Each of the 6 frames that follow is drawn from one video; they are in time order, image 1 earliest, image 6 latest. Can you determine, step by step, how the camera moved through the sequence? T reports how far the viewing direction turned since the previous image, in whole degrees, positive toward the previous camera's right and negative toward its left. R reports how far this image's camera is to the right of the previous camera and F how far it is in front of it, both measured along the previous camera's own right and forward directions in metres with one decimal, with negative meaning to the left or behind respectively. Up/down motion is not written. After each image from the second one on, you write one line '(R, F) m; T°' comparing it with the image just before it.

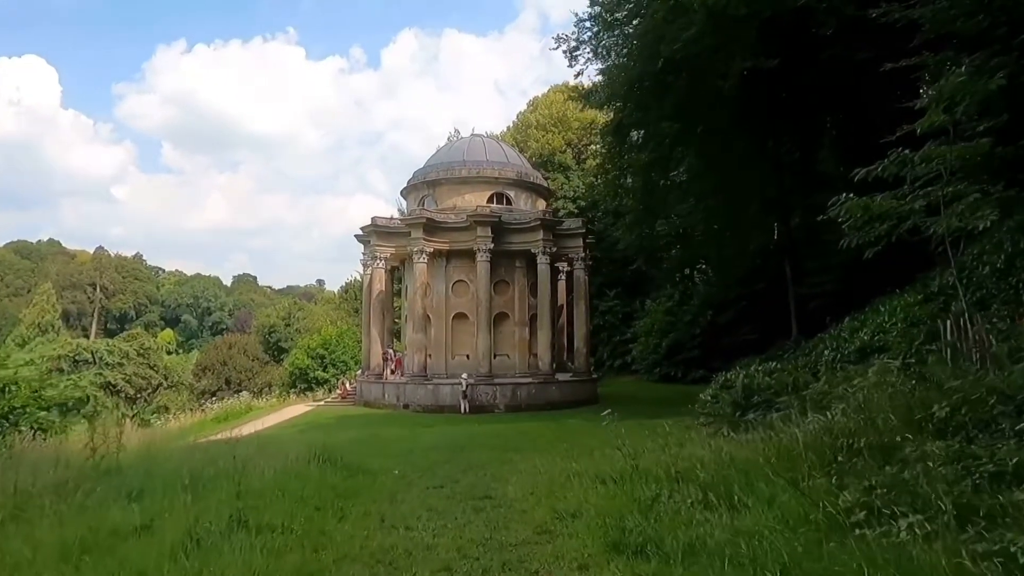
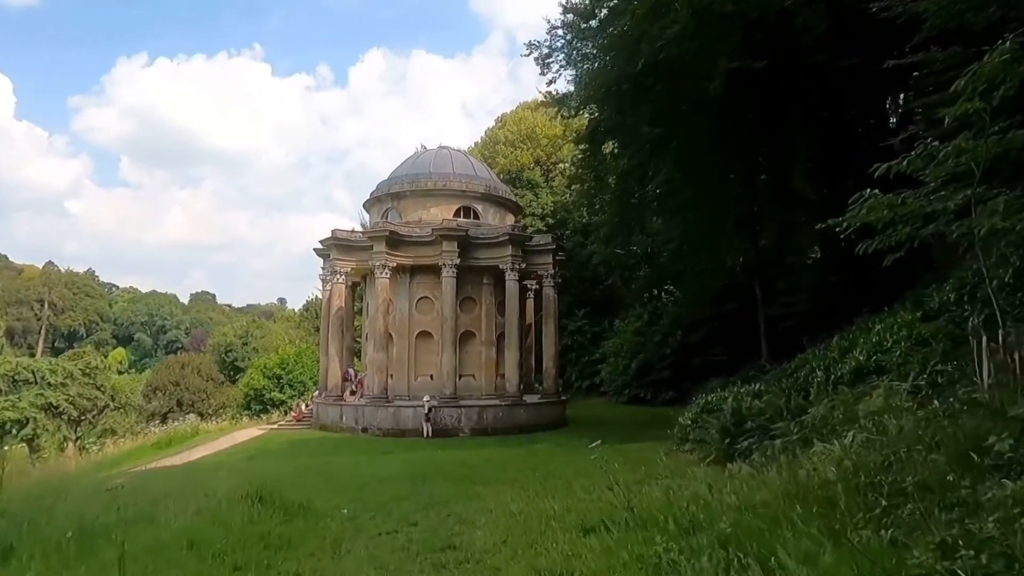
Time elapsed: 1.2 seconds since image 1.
(0.0, +1.1) m; +3°
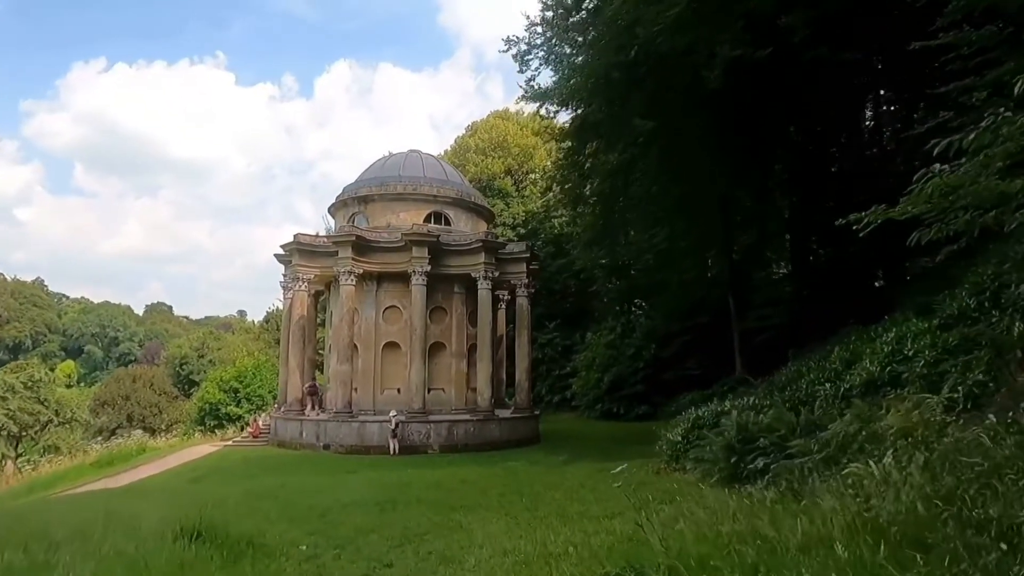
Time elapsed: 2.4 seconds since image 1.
(-0.3, +1.1) m; +3°
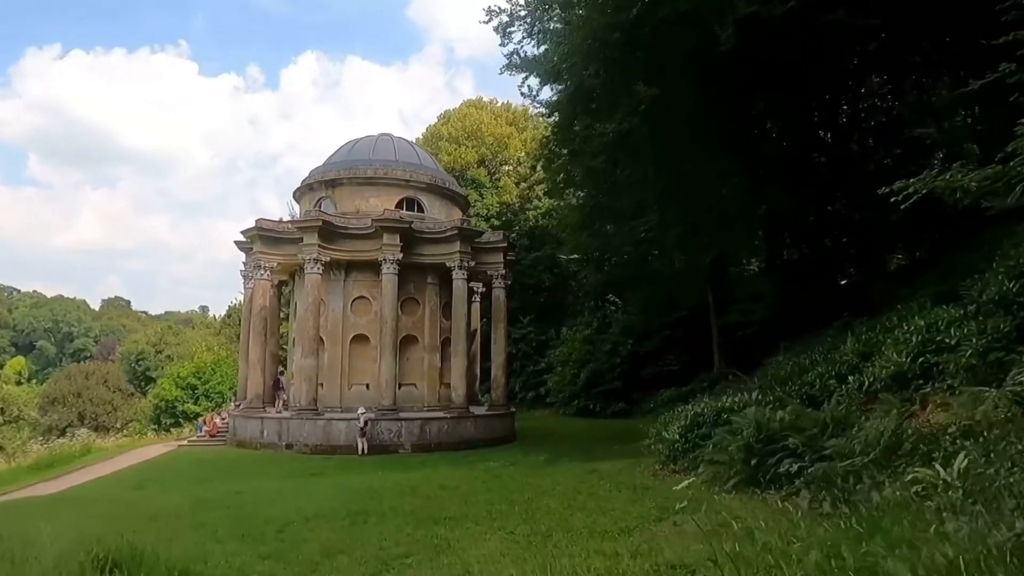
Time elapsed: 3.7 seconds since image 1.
(-0.3, +1.2) m; +3°
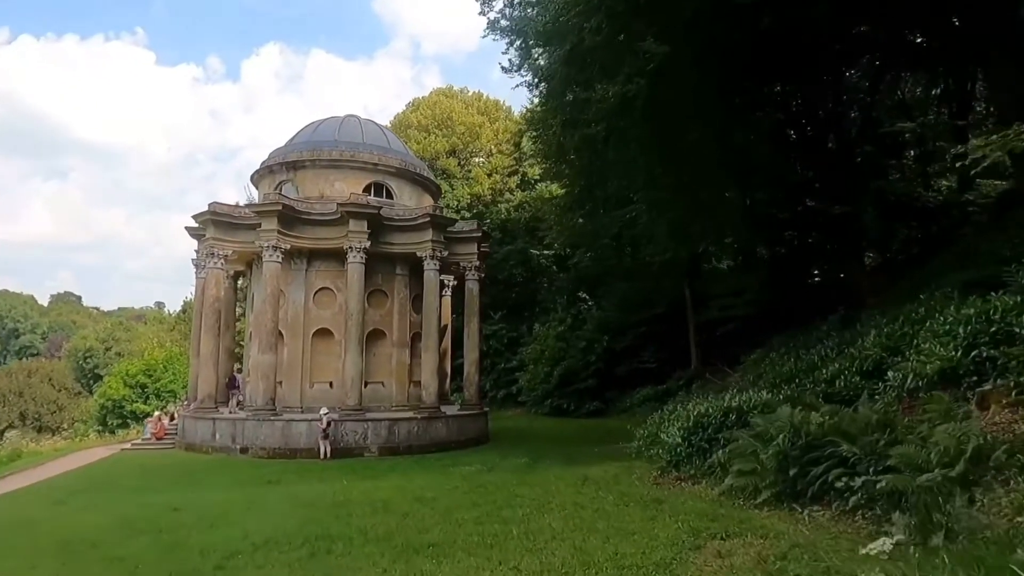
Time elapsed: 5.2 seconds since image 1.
(-0.3, +1.3) m; +3°
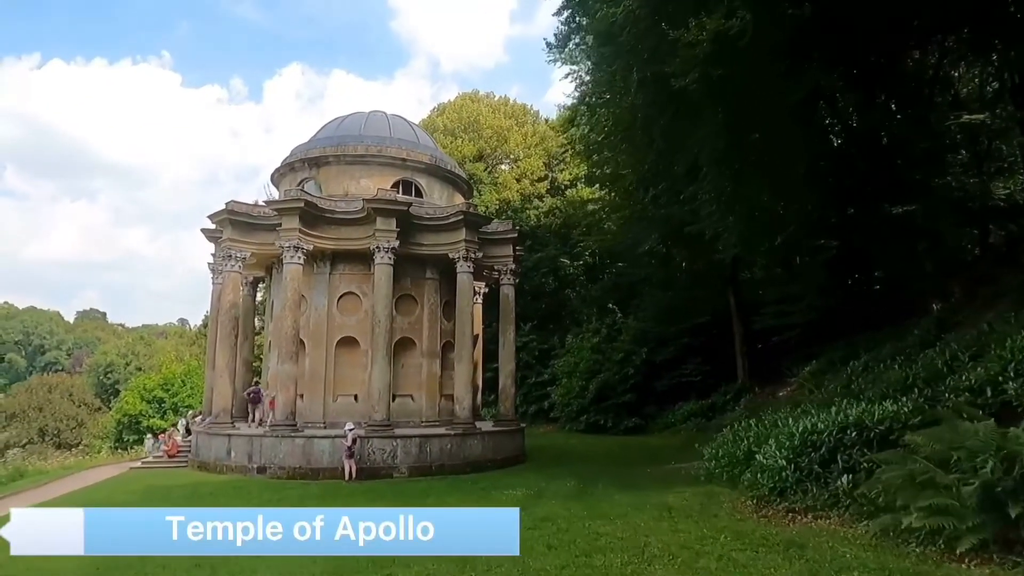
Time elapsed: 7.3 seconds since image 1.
(-0.6, +1.8) m; -2°
